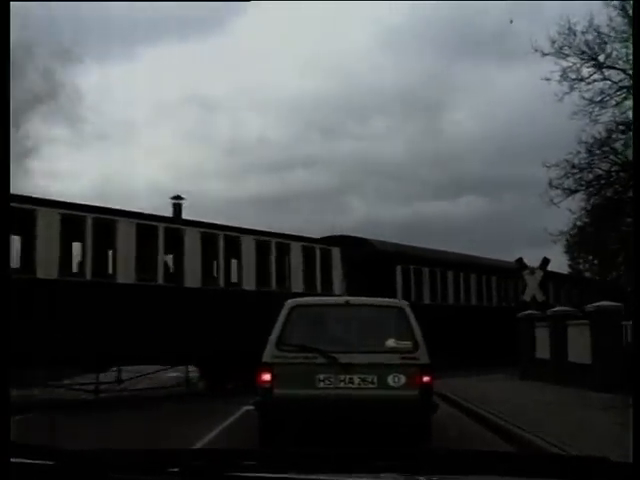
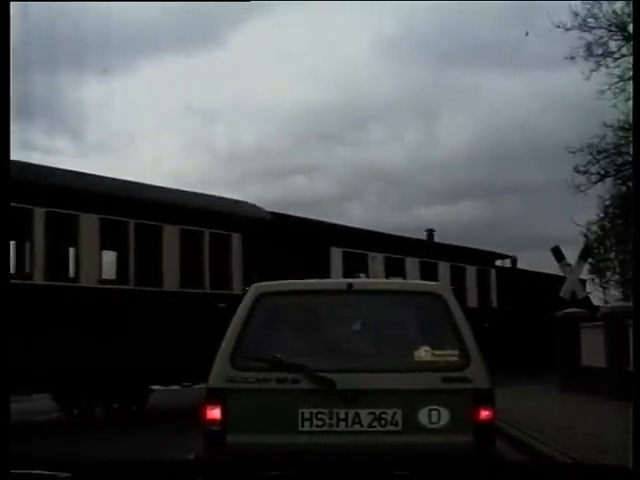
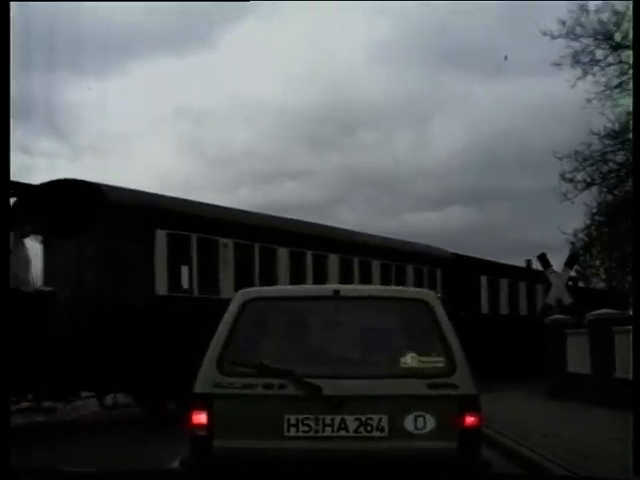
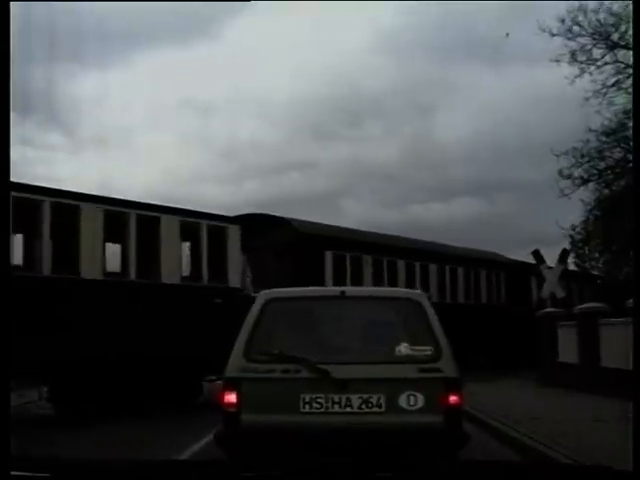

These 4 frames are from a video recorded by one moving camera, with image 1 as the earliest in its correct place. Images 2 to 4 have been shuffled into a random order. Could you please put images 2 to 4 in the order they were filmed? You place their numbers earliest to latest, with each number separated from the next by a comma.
4, 3, 2
